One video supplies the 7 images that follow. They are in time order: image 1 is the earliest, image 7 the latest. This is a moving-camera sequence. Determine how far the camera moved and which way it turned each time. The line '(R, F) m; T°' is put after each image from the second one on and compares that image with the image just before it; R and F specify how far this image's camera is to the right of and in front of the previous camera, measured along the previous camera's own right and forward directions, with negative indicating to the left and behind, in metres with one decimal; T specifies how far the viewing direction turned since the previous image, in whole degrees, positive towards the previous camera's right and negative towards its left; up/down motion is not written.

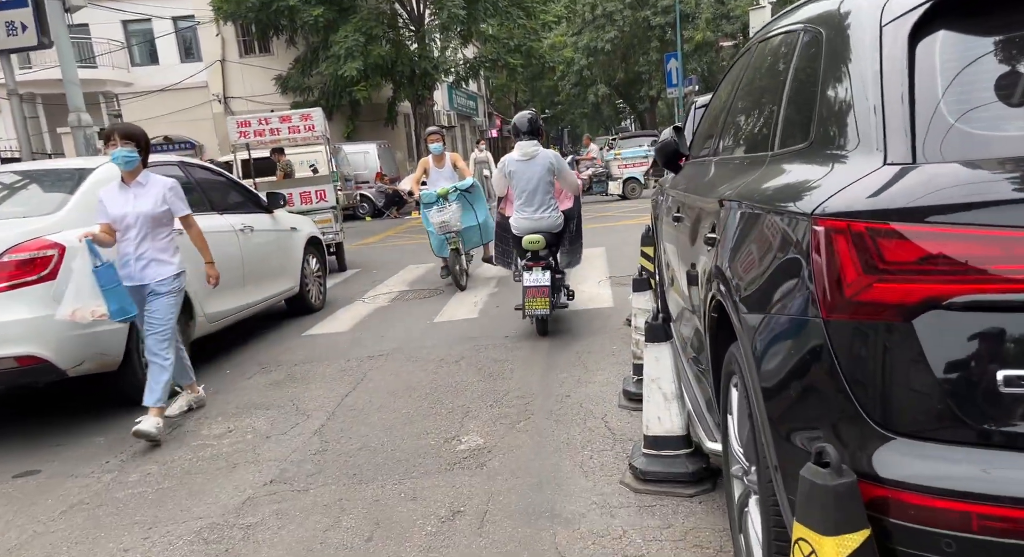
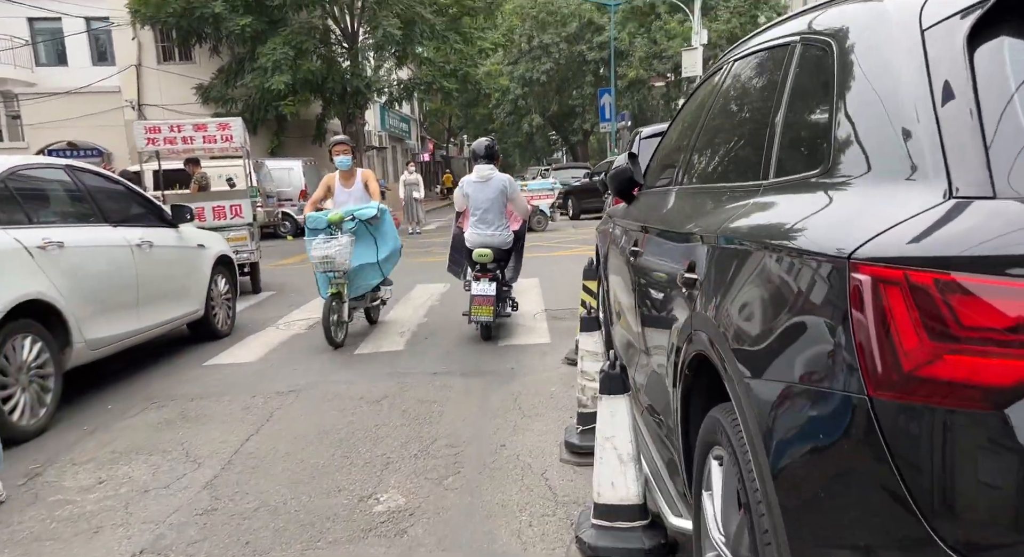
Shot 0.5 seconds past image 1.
(0.0, +0.5) m; +5°
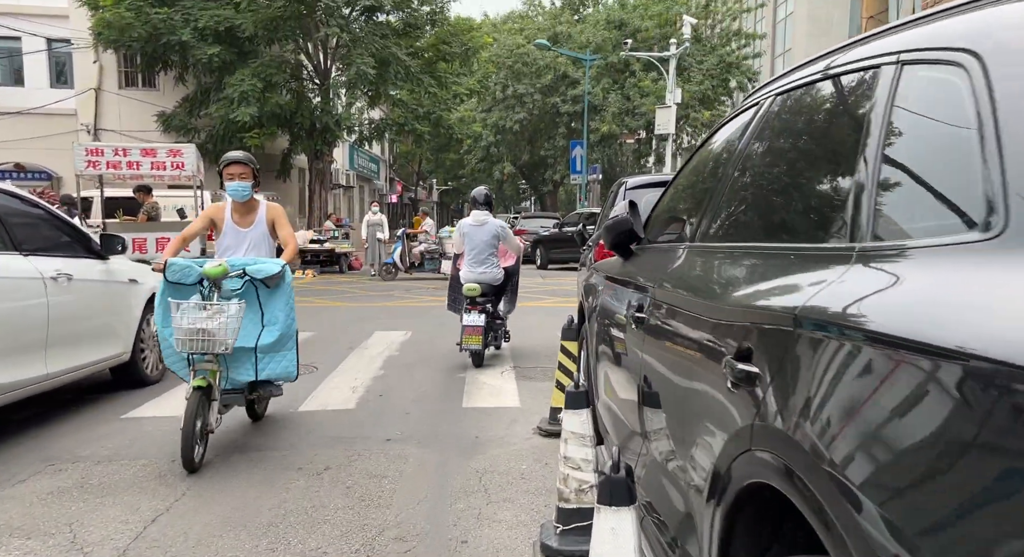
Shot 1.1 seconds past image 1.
(0.0, +0.7) m; +2°
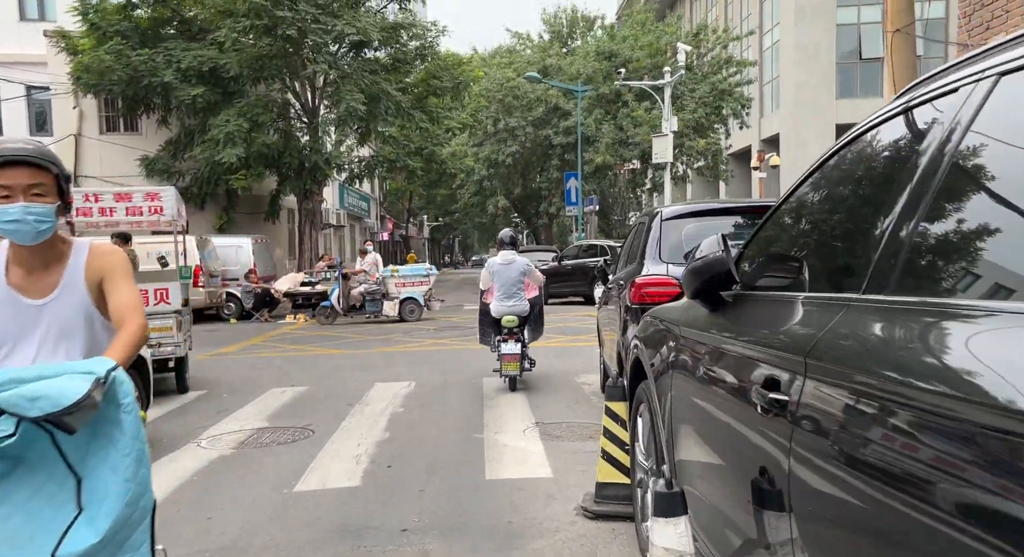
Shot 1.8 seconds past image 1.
(-0.2, +0.8) m; +1°
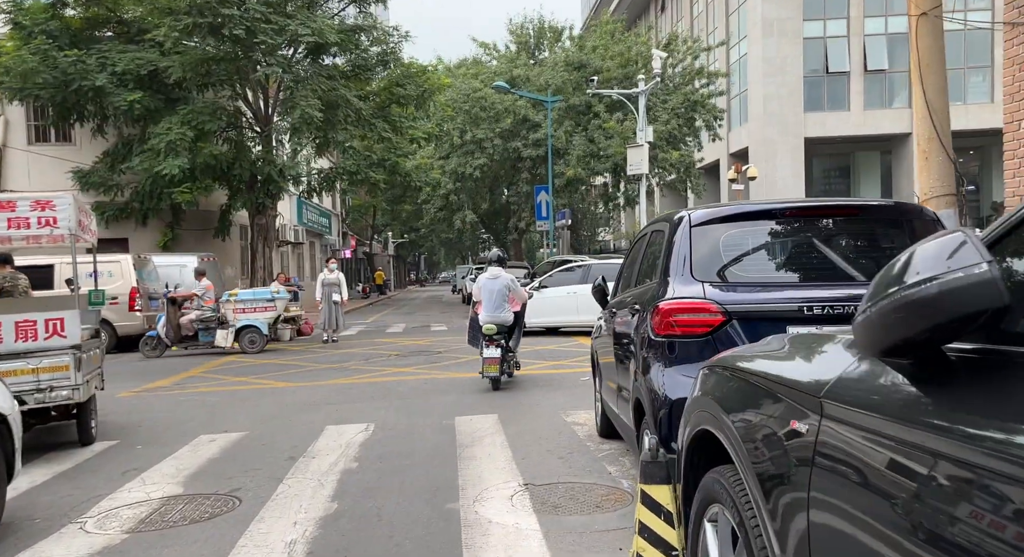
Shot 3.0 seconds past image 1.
(-0.1, +1.5) m; +2°
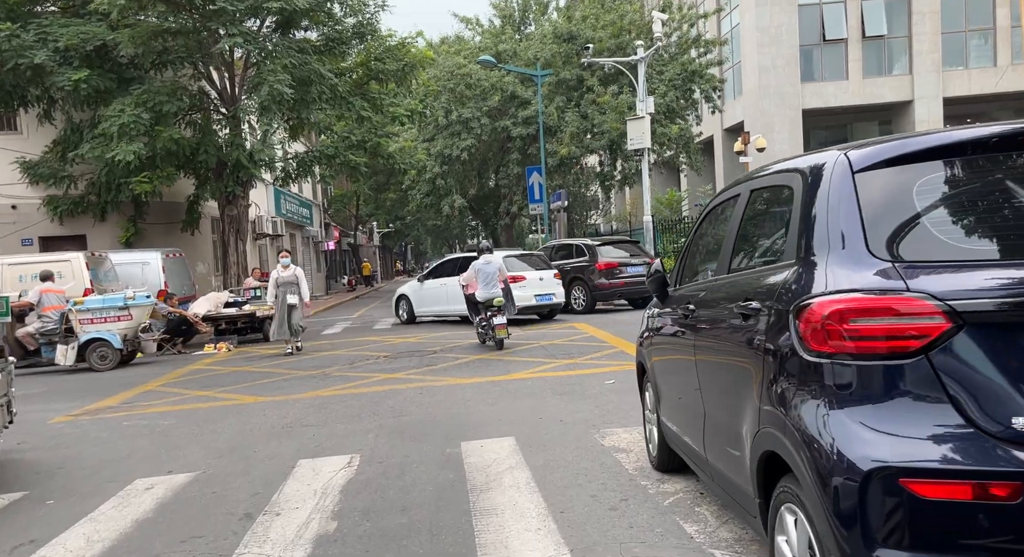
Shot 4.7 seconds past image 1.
(-0.2, +1.8) m; +1°
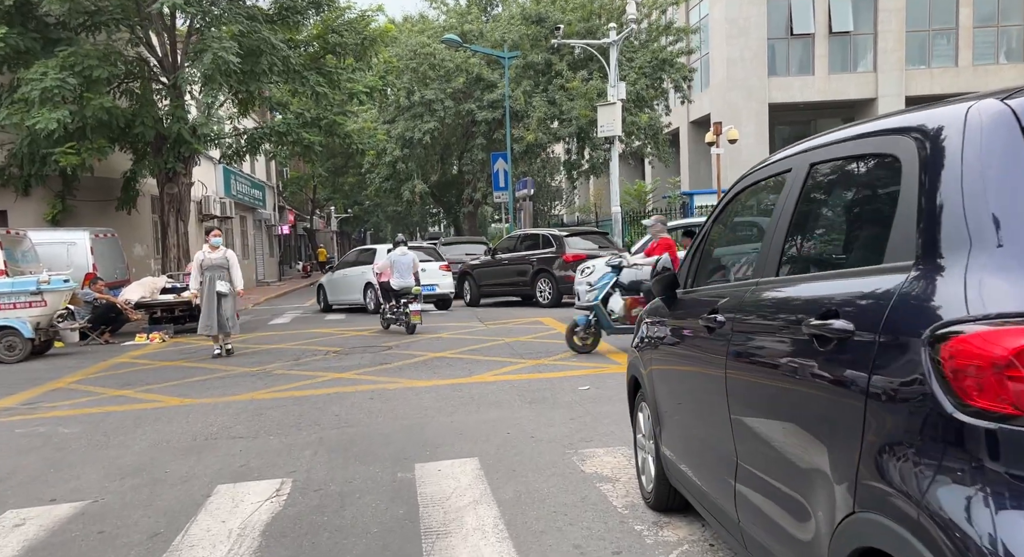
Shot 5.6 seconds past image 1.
(0.0, +1.1) m; +3°
